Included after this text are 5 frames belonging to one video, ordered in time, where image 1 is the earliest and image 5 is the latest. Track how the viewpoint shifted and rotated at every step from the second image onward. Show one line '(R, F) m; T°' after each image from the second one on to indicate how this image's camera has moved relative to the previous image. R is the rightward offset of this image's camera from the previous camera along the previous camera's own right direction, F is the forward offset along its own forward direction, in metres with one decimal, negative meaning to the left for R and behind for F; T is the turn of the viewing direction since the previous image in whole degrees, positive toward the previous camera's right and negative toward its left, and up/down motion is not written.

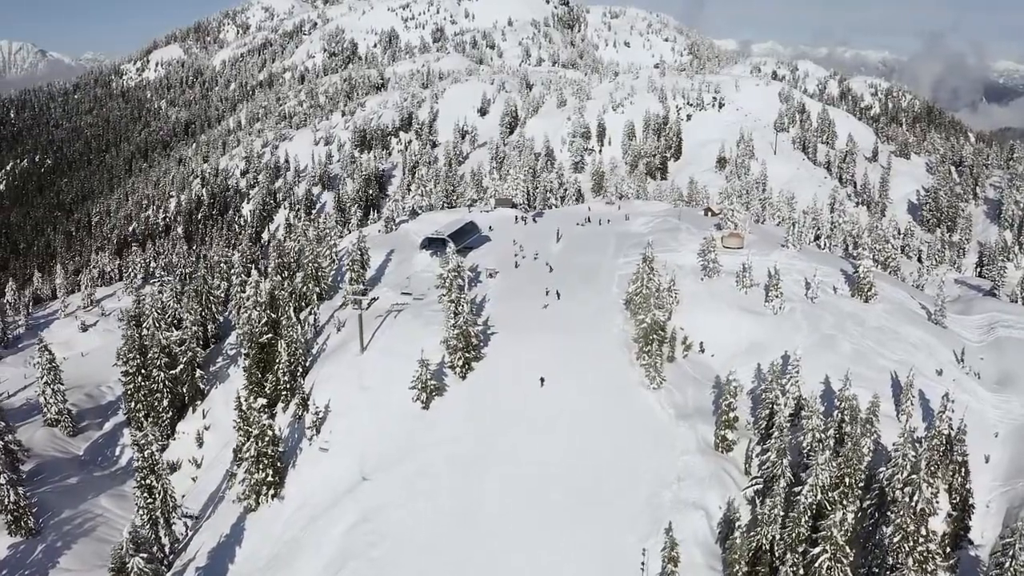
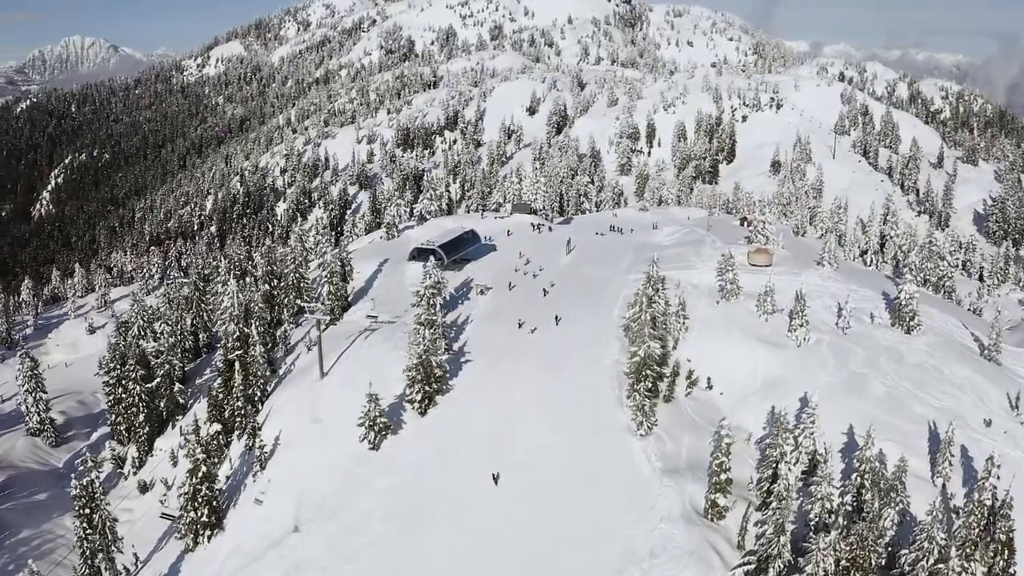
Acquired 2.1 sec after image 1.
(+5.1, +5.7) m; -5°
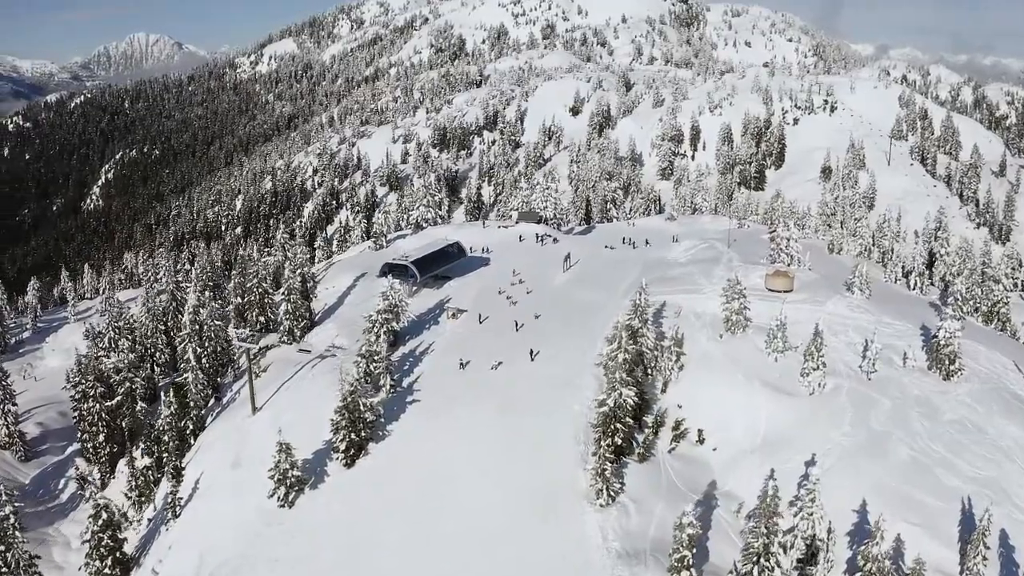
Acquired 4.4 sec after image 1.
(+5.4, +6.2) m; -4°
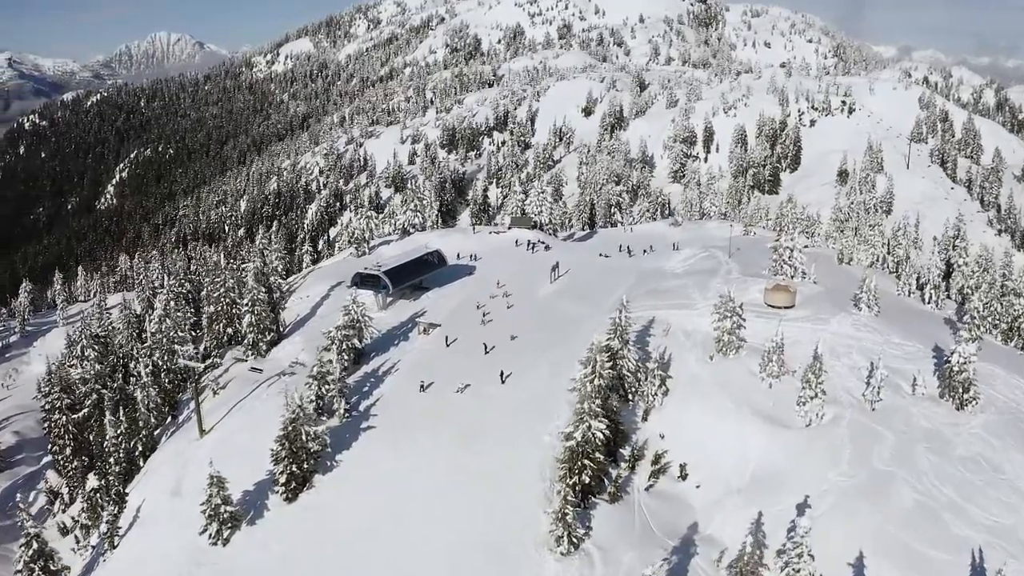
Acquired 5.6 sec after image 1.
(+2.8, +3.5) m; -1°
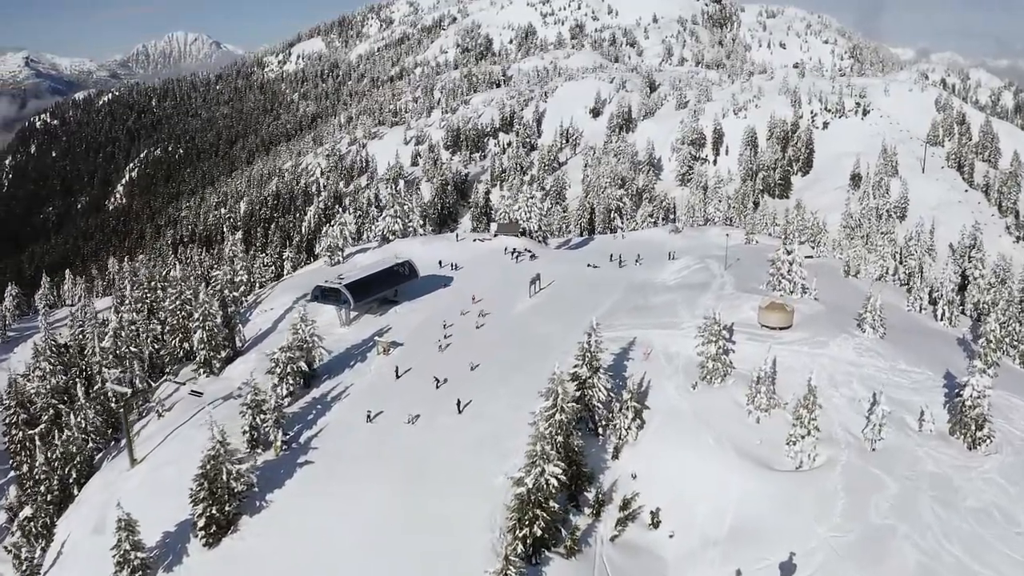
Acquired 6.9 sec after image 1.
(+3.0, +3.9) m; -1°
